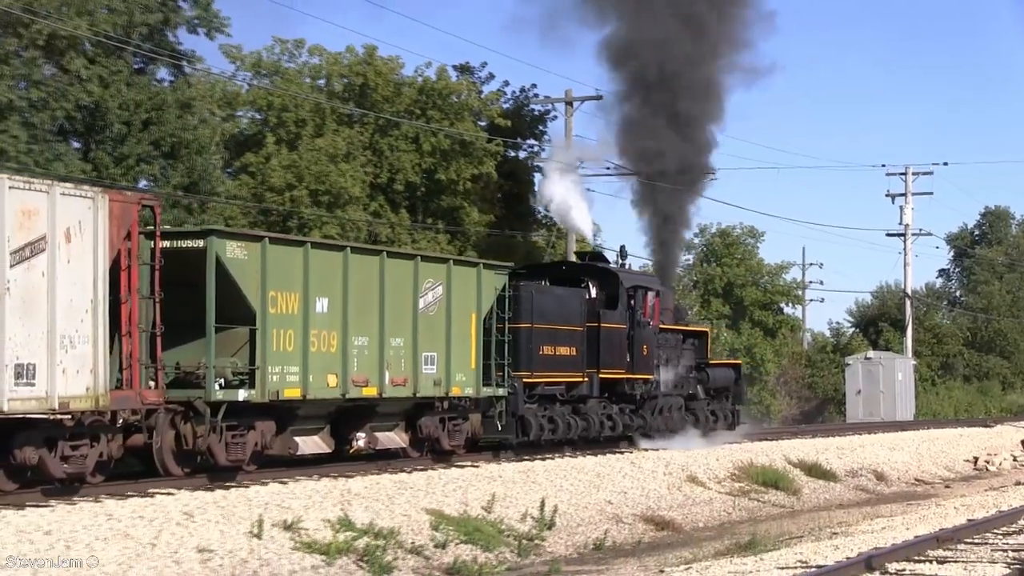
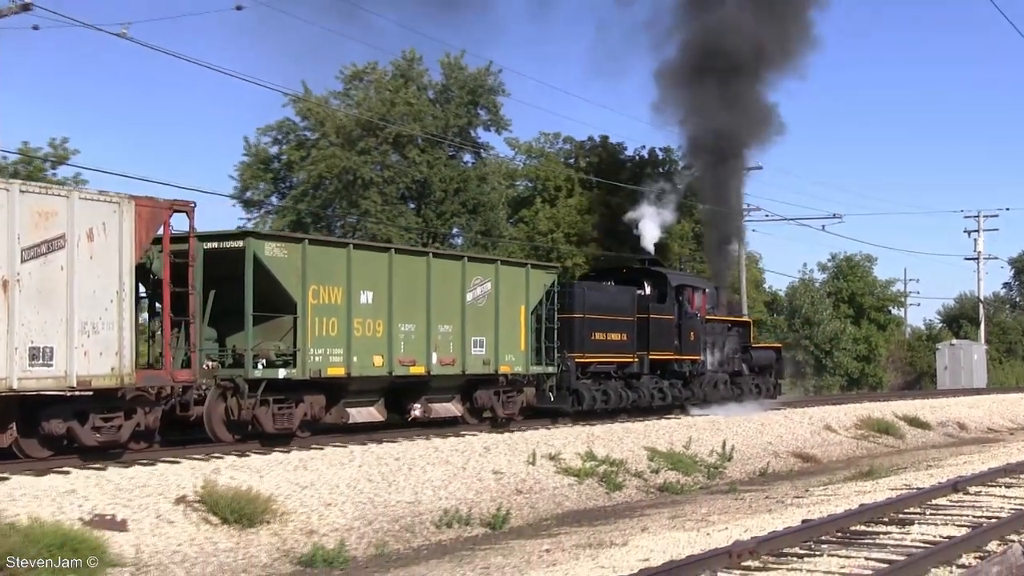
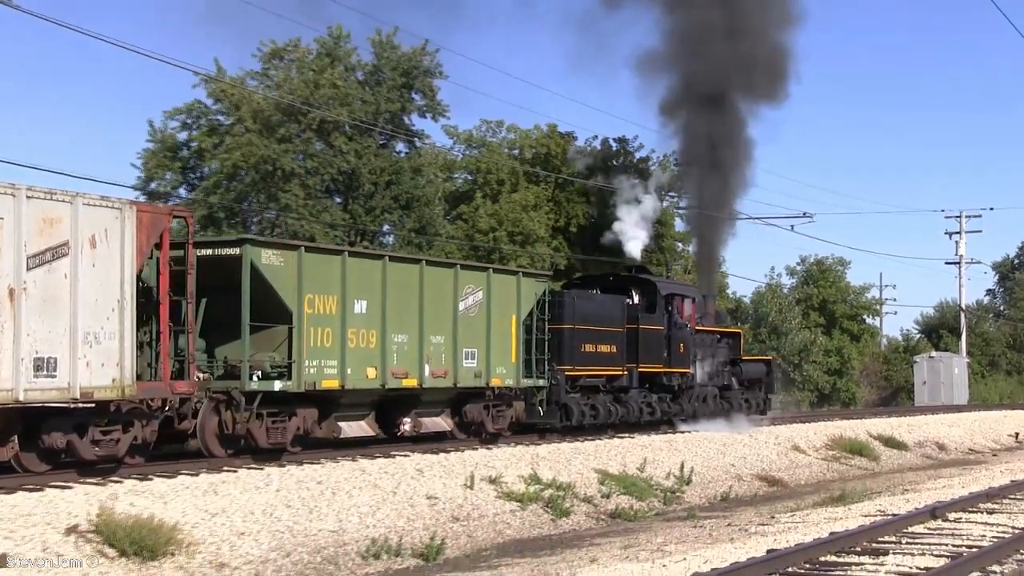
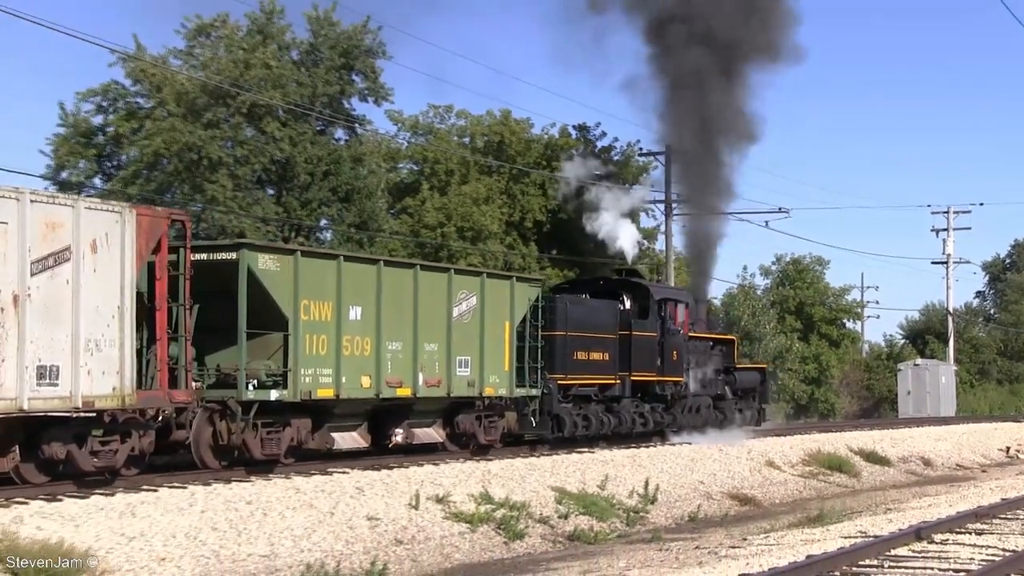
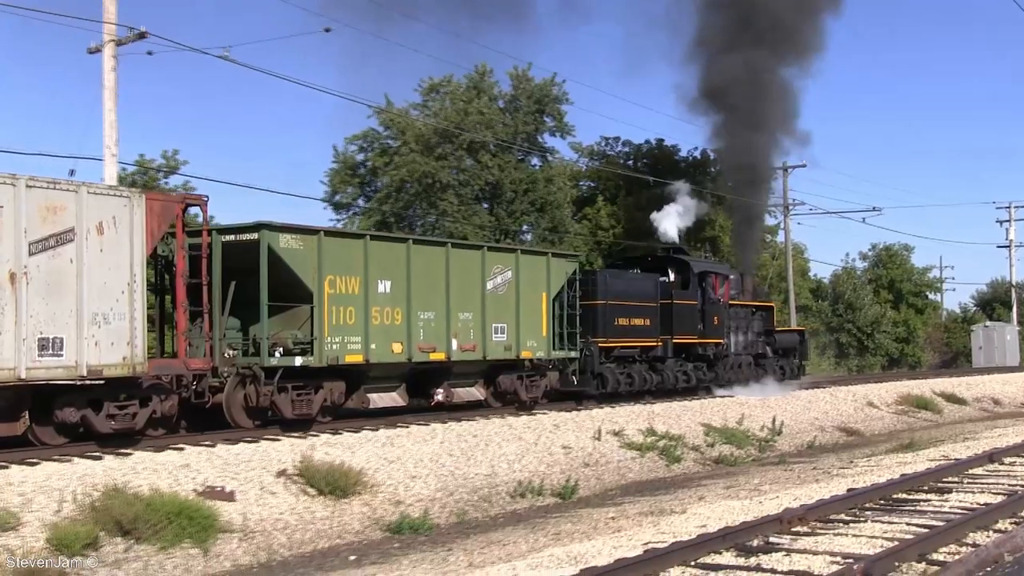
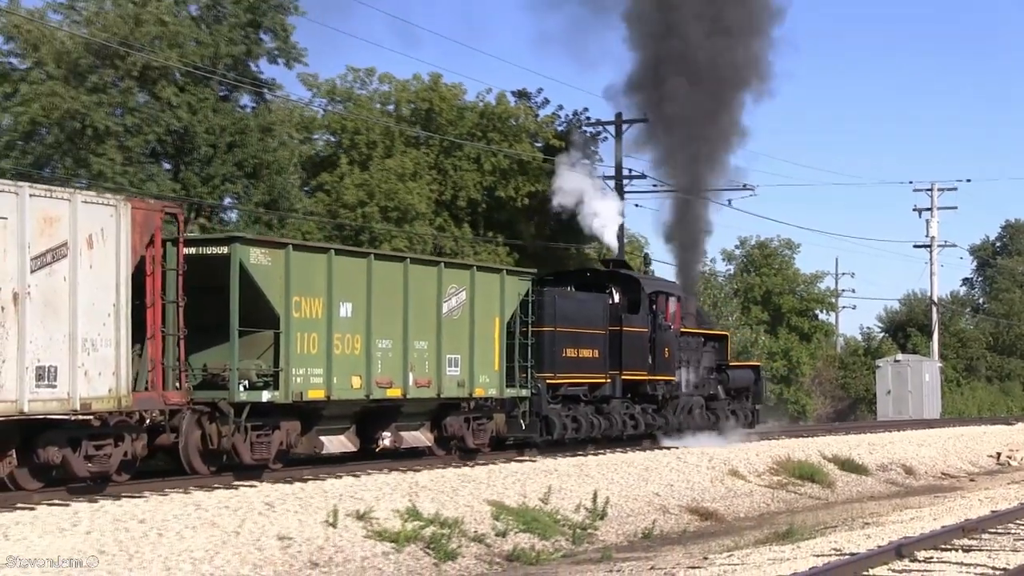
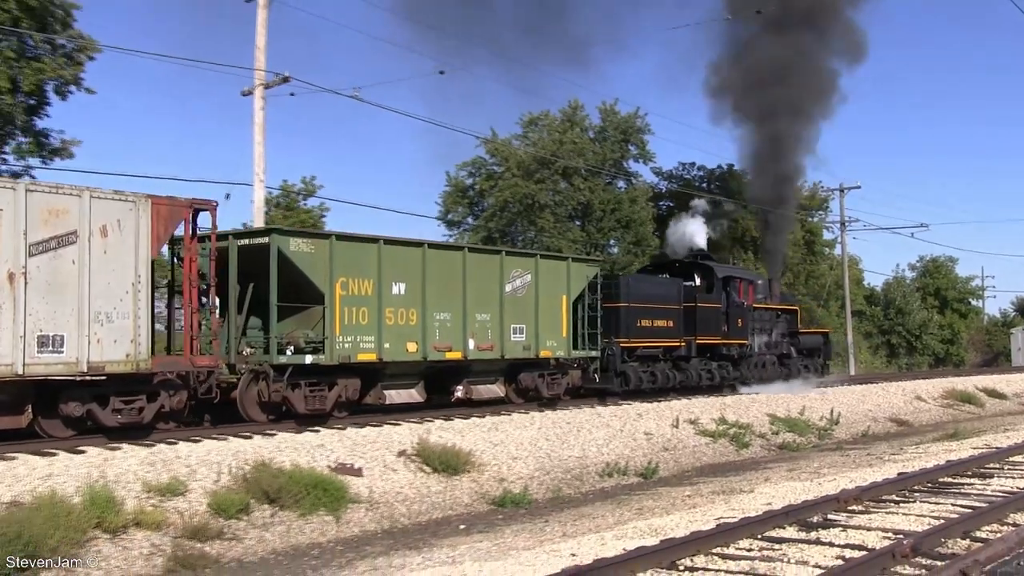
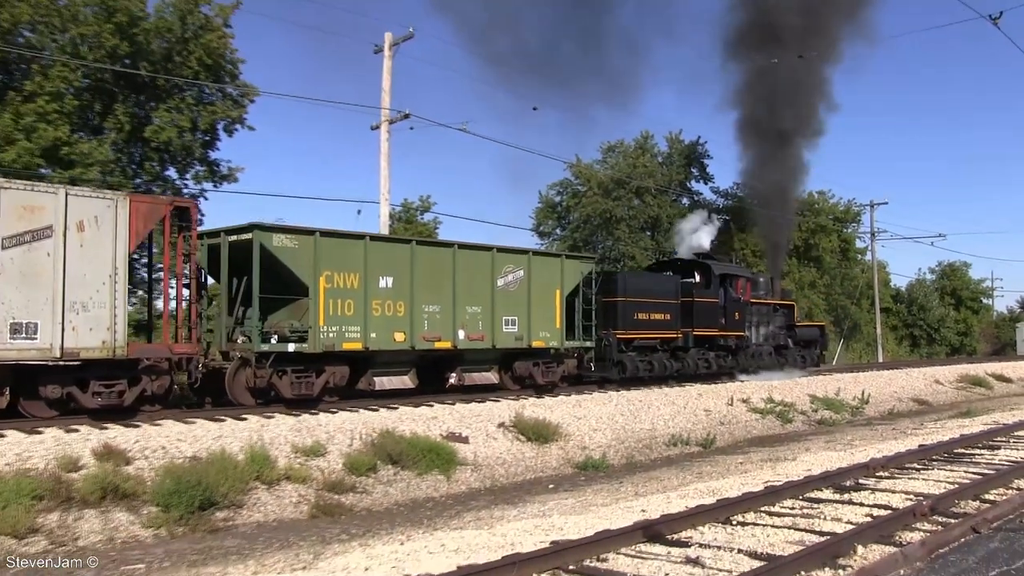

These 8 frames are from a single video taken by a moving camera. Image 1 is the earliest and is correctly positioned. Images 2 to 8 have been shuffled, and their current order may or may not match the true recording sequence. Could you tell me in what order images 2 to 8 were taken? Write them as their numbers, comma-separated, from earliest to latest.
6, 4, 3, 2, 5, 7, 8
